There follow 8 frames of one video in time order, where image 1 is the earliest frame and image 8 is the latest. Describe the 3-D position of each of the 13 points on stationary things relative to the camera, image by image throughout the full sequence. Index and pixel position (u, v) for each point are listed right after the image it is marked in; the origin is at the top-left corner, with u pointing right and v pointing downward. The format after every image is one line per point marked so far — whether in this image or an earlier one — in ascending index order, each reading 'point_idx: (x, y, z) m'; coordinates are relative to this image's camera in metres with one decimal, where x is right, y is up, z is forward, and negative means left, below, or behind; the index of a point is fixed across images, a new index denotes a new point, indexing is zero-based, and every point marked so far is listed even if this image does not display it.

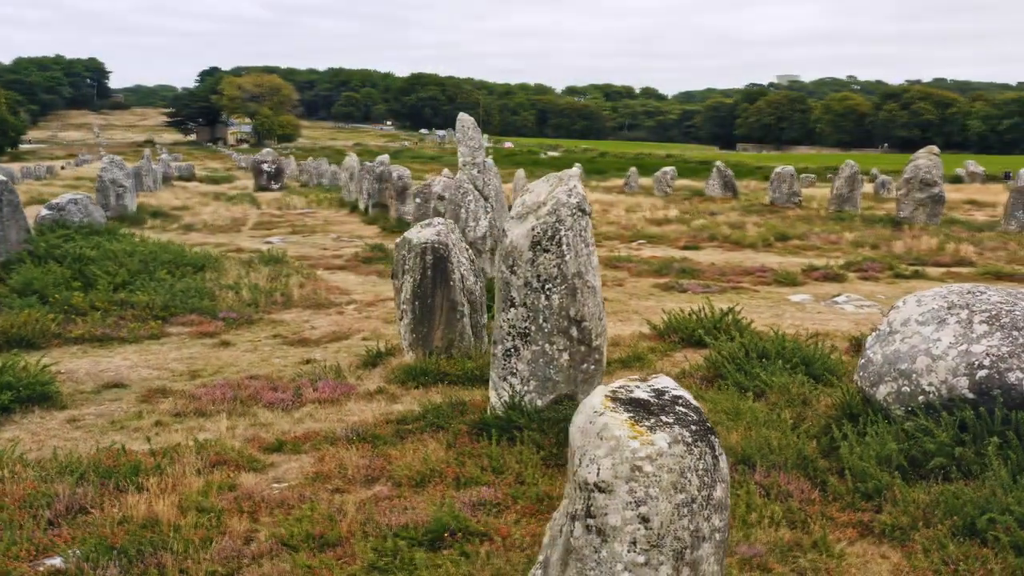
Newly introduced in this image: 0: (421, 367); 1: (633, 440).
0: (-0.8, -0.7, +9.0) m
1: (+0.4, -0.5, +3.2) m
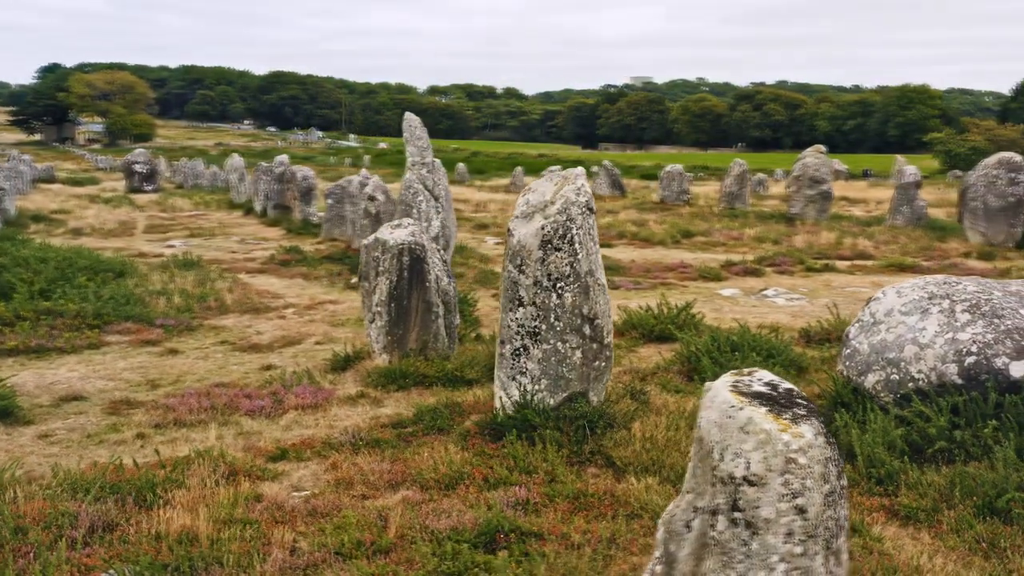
0: (-1.0, -0.7, +8.8) m
1: (+0.8, -0.5, +3.2) m
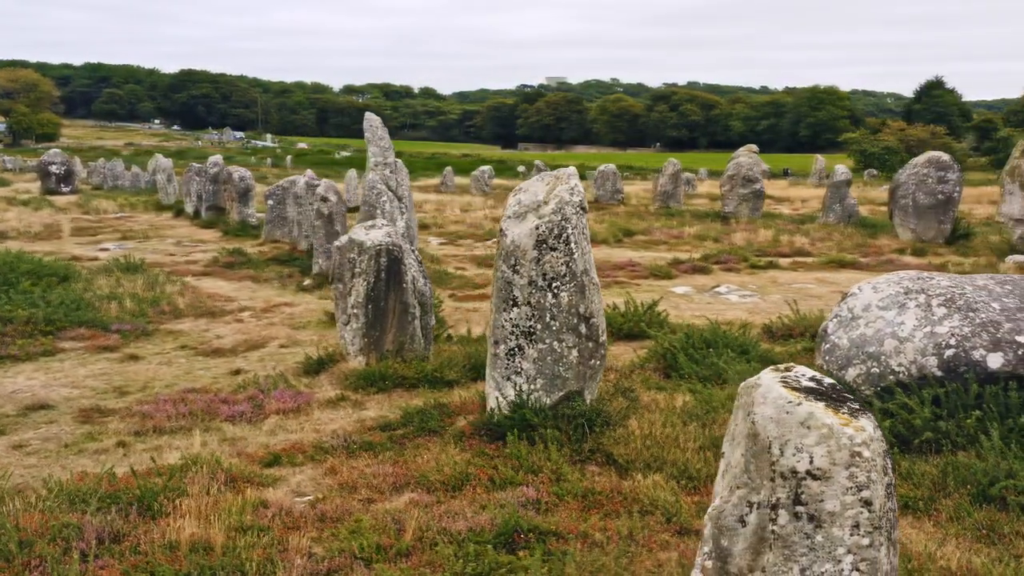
0: (-1.1, -0.7, +8.8) m
1: (+1.1, -0.4, +3.3) m
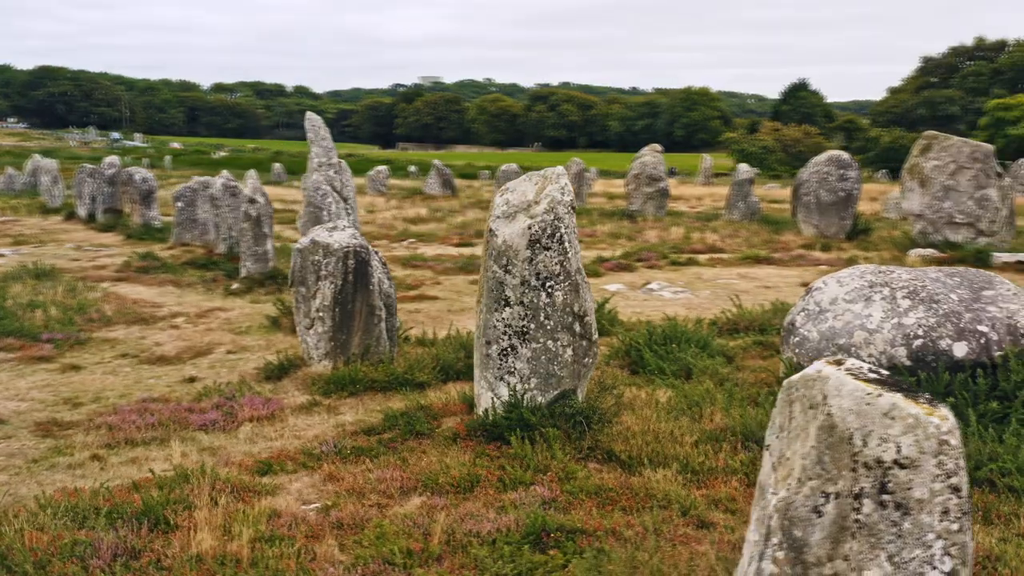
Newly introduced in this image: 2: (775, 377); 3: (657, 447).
0: (-1.4, -0.7, +8.6) m
1: (+1.4, -0.4, +3.4) m
2: (+2.2, -0.8, +8.9) m
3: (+0.9, -1.0, +6.4) m
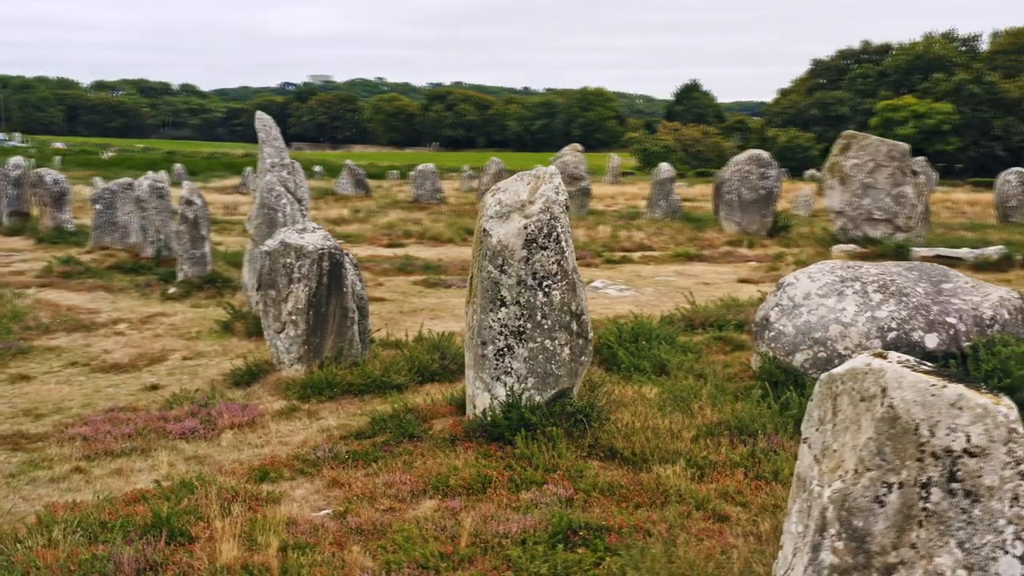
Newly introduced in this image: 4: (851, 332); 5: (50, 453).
0: (-1.5, -0.8, +8.5) m
1: (+1.6, -0.4, +3.5) m
2: (+2.0, -0.7, +9.0) m
3: (+0.9, -1.0, +6.5) m
4: (+2.6, -0.3, +8.0) m
5: (-3.2, -1.1, +7.2) m
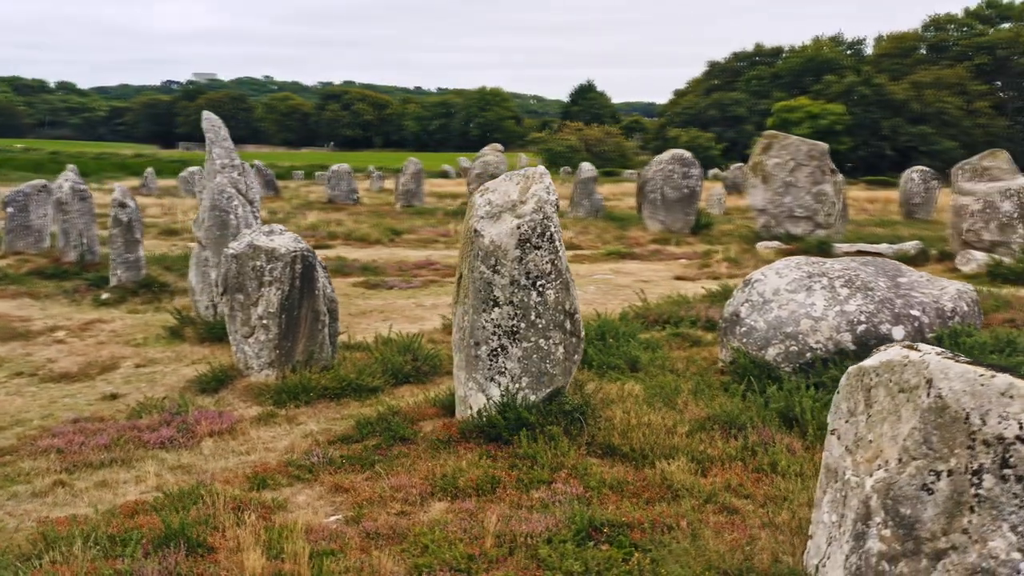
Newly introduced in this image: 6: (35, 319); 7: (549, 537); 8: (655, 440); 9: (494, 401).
0: (-1.7, -0.8, +8.4) m
1: (+1.9, -0.4, +3.7) m
2: (+1.8, -0.7, +9.2) m
3: (+0.9, -0.9, +6.6) m
4: (+2.5, -0.3, +8.2) m
5: (-3.3, -1.2, +6.9) m
6: (-6.6, -0.4, +14.3) m
7: (+0.2, -1.2, +5.1) m
8: (+0.9, -1.0, +6.5) m
9: (-0.1, -0.7, +6.8) m
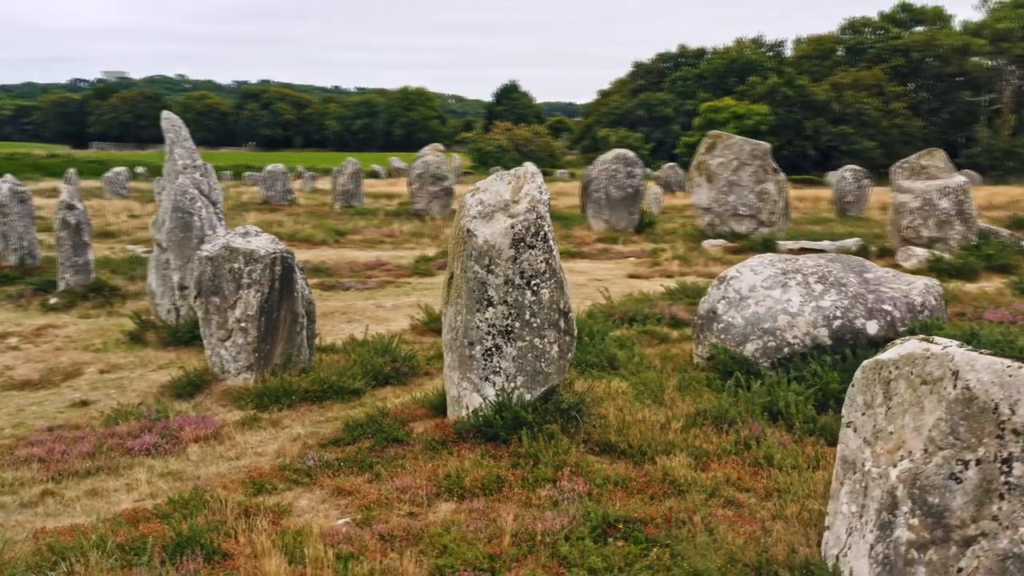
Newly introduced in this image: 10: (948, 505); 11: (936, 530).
0: (-1.8, -0.8, +8.2) m
1: (+2.0, -0.4, +3.8) m
2: (+1.6, -0.7, +9.3) m
3: (+0.9, -0.9, +6.6) m
4: (+2.3, -0.3, +8.4) m
5: (-3.3, -1.2, +6.7) m
6: (-7.1, -0.5, +13.9) m
7: (+0.3, -1.2, +5.2) m
8: (+0.9, -0.9, +6.6) m
9: (-0.2, -0.7, +6.8) m
10: (+1.7, -0.8, +4.0) m
11: (+1.7, -0.9, +4.0) m
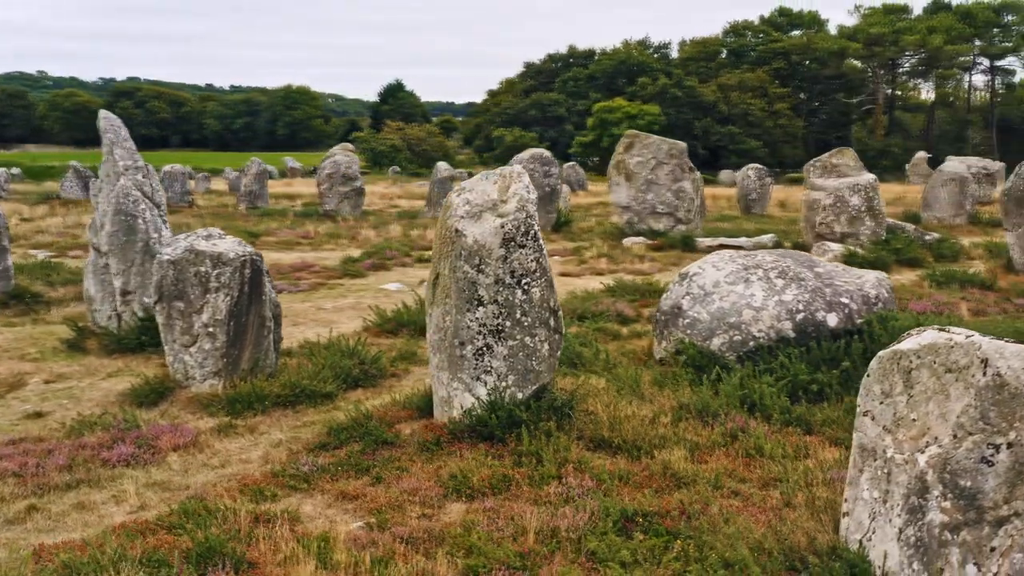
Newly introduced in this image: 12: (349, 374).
0: (-2.0, -0.8, +8.1) m
1: (+2.3, -0.3, +4.0) m
2: (+1.3, -0.6, +9.5) m
3: (+0.9, -0.9, +6.7) m
4: (+2.1, -0.2, +8.6) m
5: (-3.3, -1.3, +6.4) m
6: (-7.8, -0.6, +13.2) m
7: (+0.4, -1.2, +5.2) m
8: (+0.8, -0.9, +6.7) m
9: (-0.2, -0.7, +6.8) m
10: (+1.9, -0.8, +4.2) m
11: (+1.9, -0.9, +4.2) m
12: (-1.4, -0.7, +8.7) m
